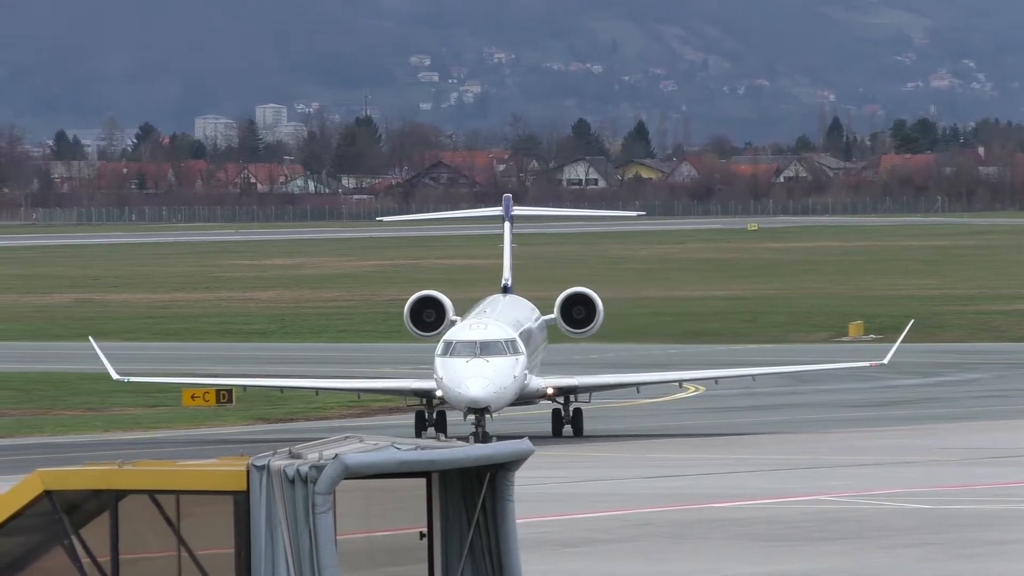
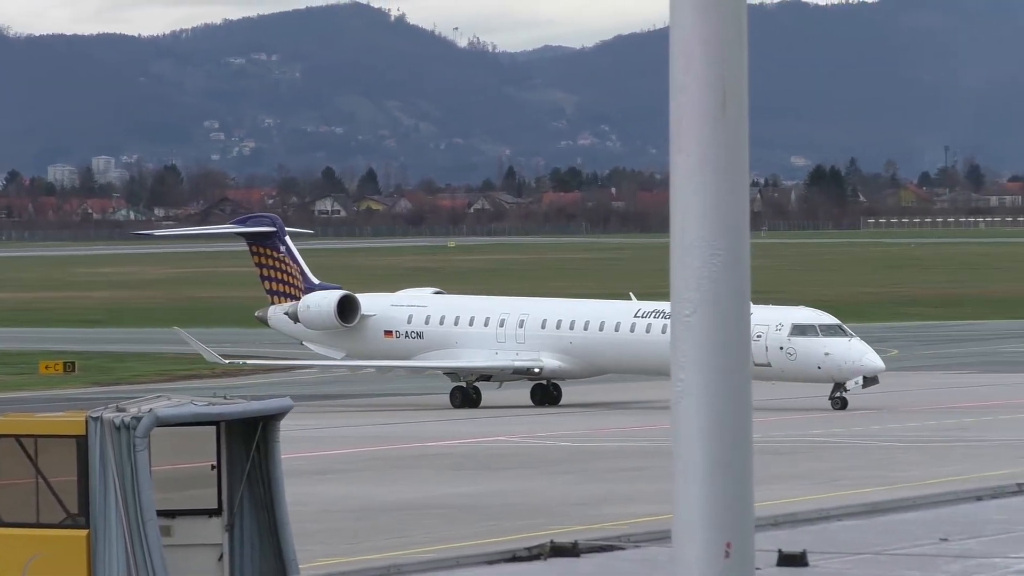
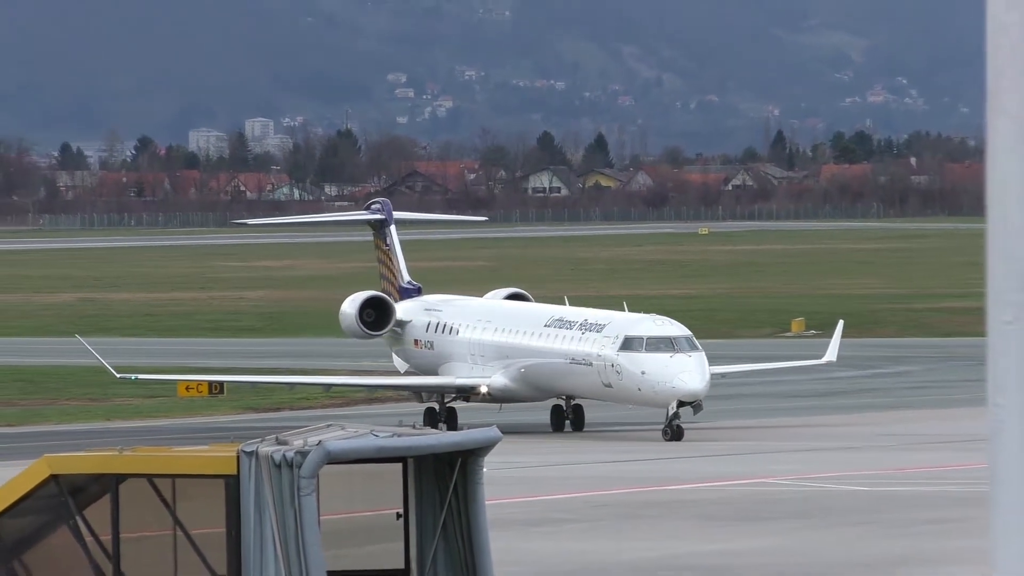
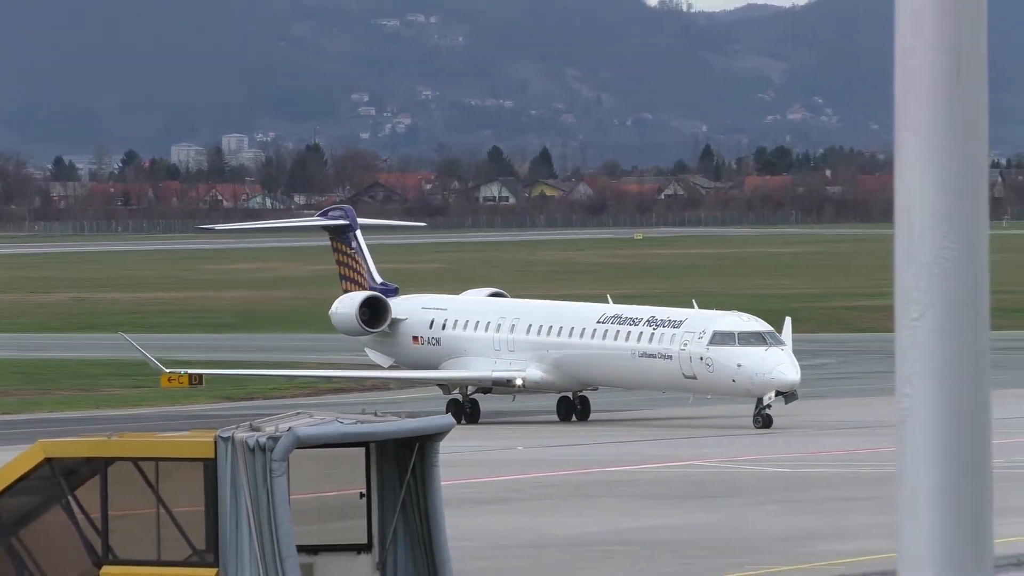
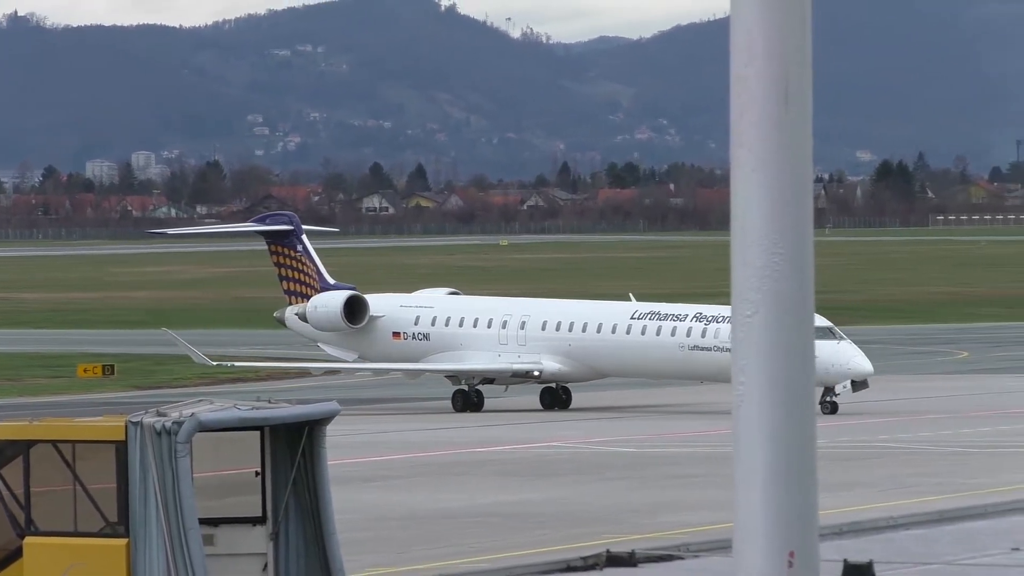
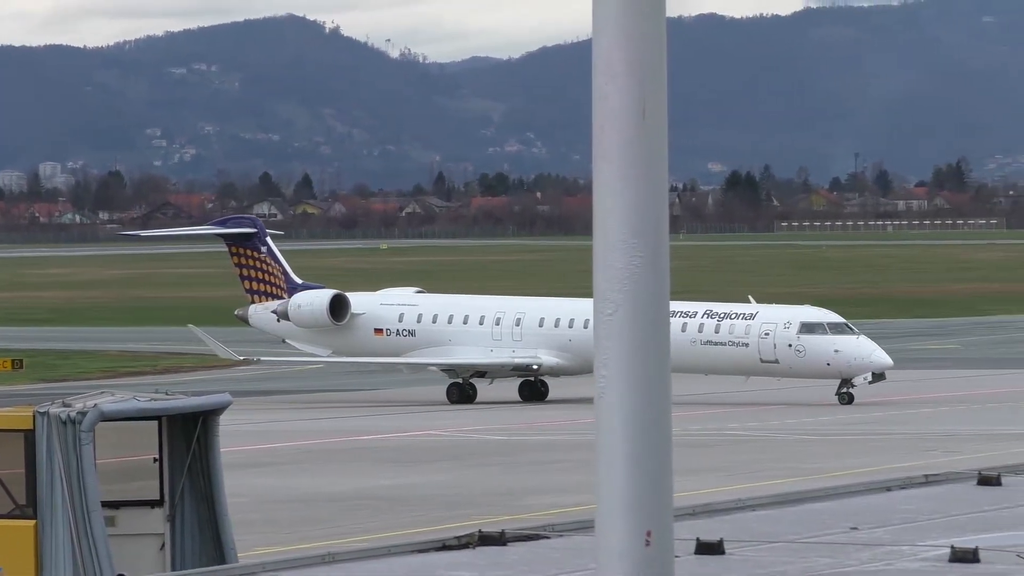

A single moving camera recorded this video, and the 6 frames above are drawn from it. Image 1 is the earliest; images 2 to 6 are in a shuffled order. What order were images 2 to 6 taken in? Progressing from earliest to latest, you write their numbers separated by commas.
3, 4, 5, 2, 6
